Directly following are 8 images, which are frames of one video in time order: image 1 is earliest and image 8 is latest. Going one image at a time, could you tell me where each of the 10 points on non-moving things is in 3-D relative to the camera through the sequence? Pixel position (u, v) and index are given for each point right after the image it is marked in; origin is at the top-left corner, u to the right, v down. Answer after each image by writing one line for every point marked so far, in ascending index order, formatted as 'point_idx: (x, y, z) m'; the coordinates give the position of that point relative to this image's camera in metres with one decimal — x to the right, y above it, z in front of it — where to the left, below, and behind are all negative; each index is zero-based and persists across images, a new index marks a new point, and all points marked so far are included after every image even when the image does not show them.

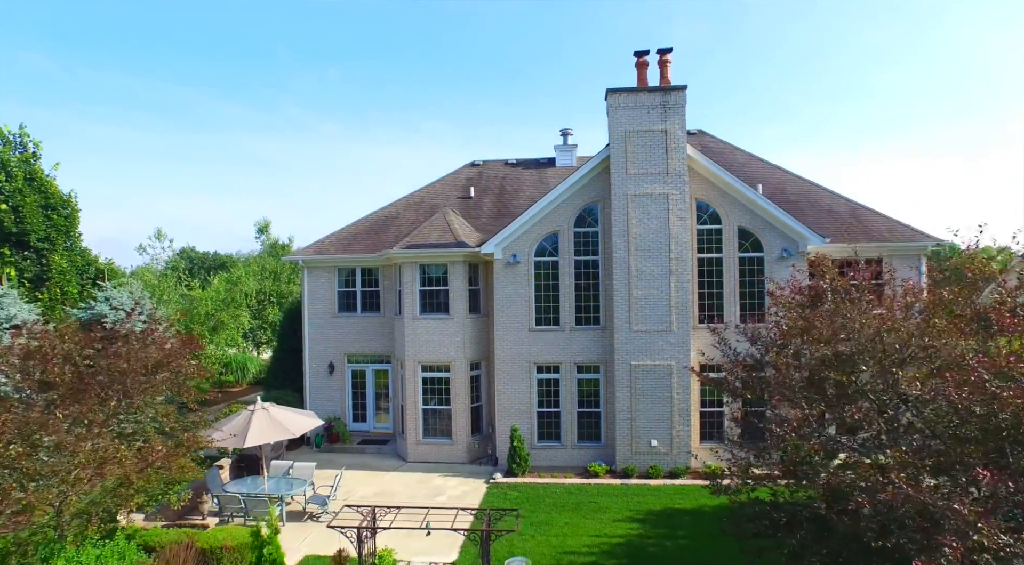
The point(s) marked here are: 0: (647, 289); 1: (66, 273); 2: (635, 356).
0: (+3.0, -0.1, +15.4) m
1: (-12.1, +0.3, +19.0) m
2: (+2.7, -1.6, +15.5) m
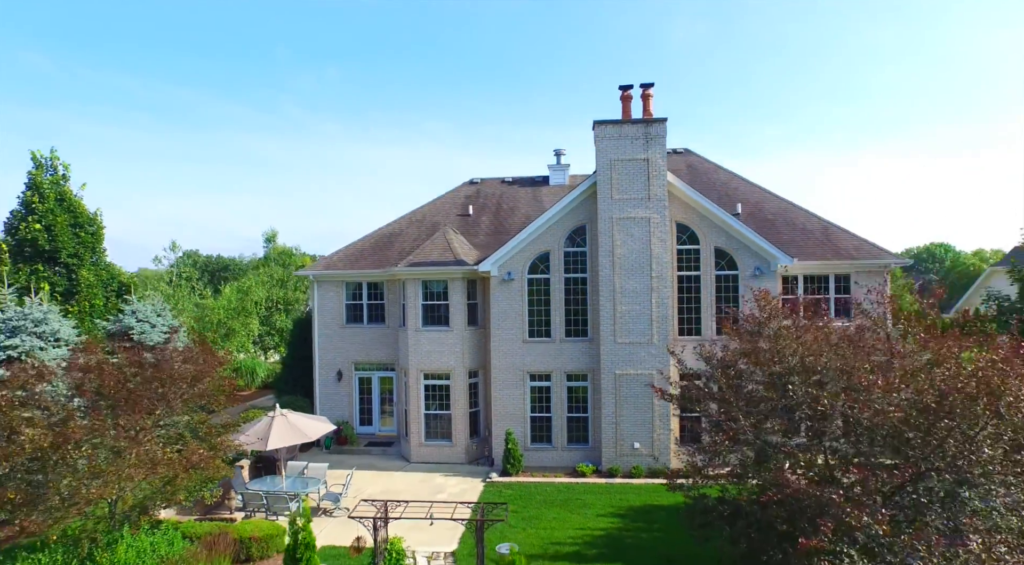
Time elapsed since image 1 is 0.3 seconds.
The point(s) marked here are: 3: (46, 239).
0: (+2.8, -0.5, +16.8) m
1: (-12.3, -0.1, +20.4) m
2: (+2.6, -2.0, +16.9) m
3: (-13.2, +1.2, +19.9) m
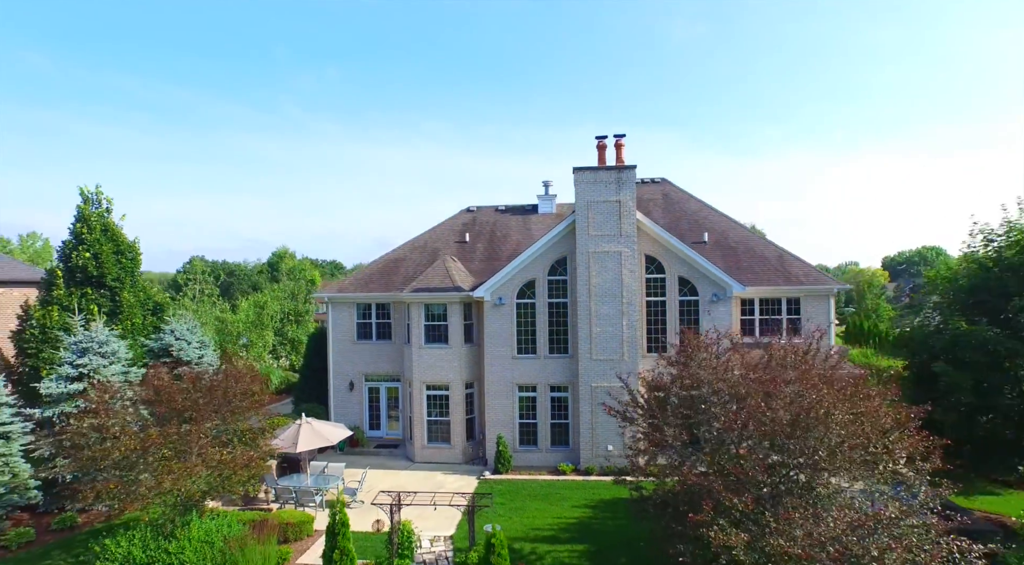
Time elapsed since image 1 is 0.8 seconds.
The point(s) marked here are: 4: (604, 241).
0: (+2.6, -1.2, +19.5) m
1: (-12.5, -0.8, +23.1) m
2: (+2.3, -2.7, +19.6) m
3: (-13.5, +0.5, +22.6) m
4: (+2.6, +1.1, +19.5) m
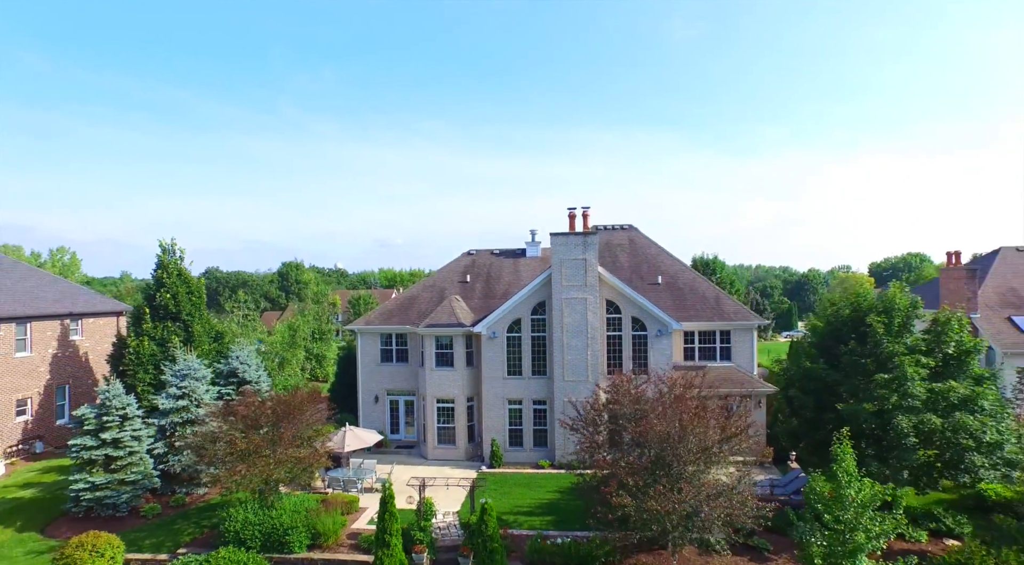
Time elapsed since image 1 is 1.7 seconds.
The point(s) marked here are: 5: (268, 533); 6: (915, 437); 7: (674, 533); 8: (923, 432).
0: (+2.2, -2.6, +25.5) m
1: (-12.9, -2.2, +29.0) m
2: (+2.0, -4.1, +25.5) m
3: (-13.8, -0.9, +28.5) m
4: (+2.2, -0.3, +25.5) m
5: (-6.3, -6.5, +18.2) m
6: (+9.7, -3.7, +16.9) m
7: (+3.6, -5.7, +15.6) m
8: (+9.9, -3.6, +17.0) m
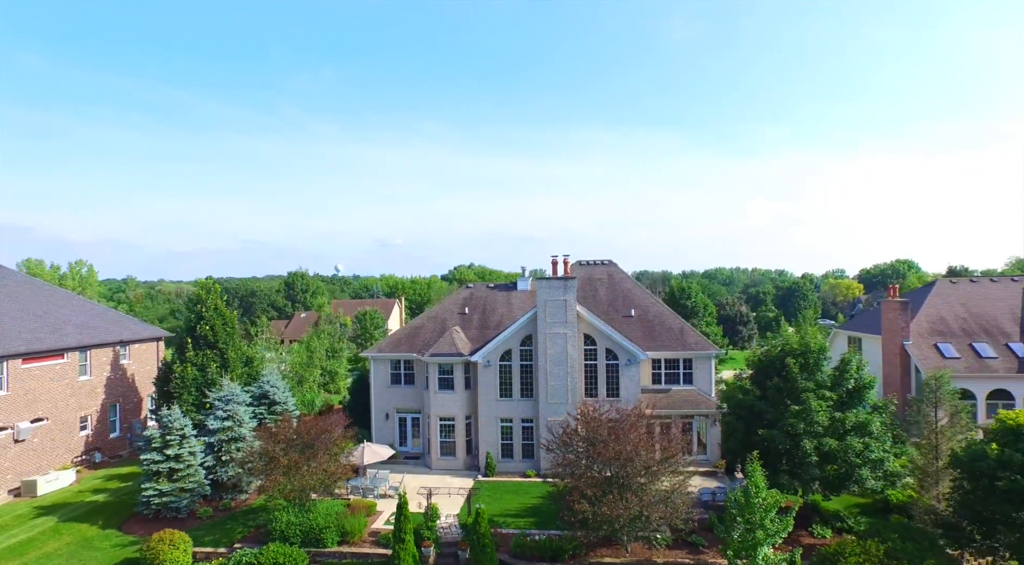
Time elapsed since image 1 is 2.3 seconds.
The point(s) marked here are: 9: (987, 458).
0: (+1.9, -4.2, +30.0) m
1: (-13.2, -3.8, +33.6) m
2: (+1.6, -5.7, +30.1) m
3: (-14.2, -2.5, +33.0) m
4: (+1.9, -1.9, +30.0) m
5: (-6.7, -8.1, +22.7) m
6: (+9.3, -5.3, +21.5) m
7: (+3.2, -7.2, +20.2) m
8: (+9.6, -5.2, +21.5) m
9: (+13.2, -4.9, +19.5) m
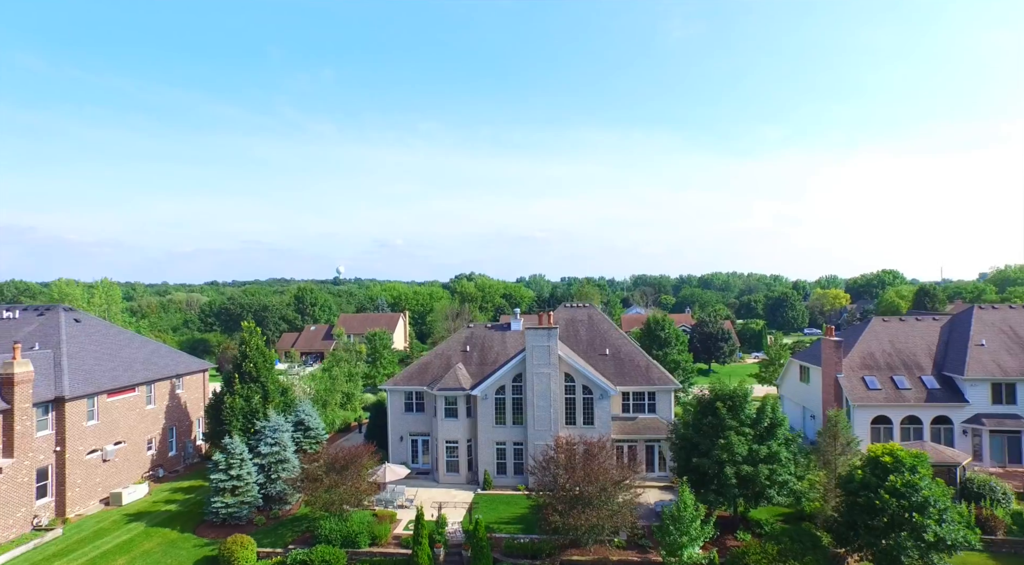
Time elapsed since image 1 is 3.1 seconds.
0: (+1.5, -6.8, +36.6) m
1: (-13.6, -6.3, +40.2) m
2: (+1.3, -8.3, +36.7) m
3: (-14.6, -5.0, +39.6) m
4: (+1.5, -4.4, +36.6) m
5: (-7.0, -10.6, +29.3) m
6: (+9.0, -7.9, +28.1) m
7: (+2.9, -9.8, +26.8) m
8: (+9.2, -7.8, +28.1) m
9: (+12.9, -7.4, +26.1) m
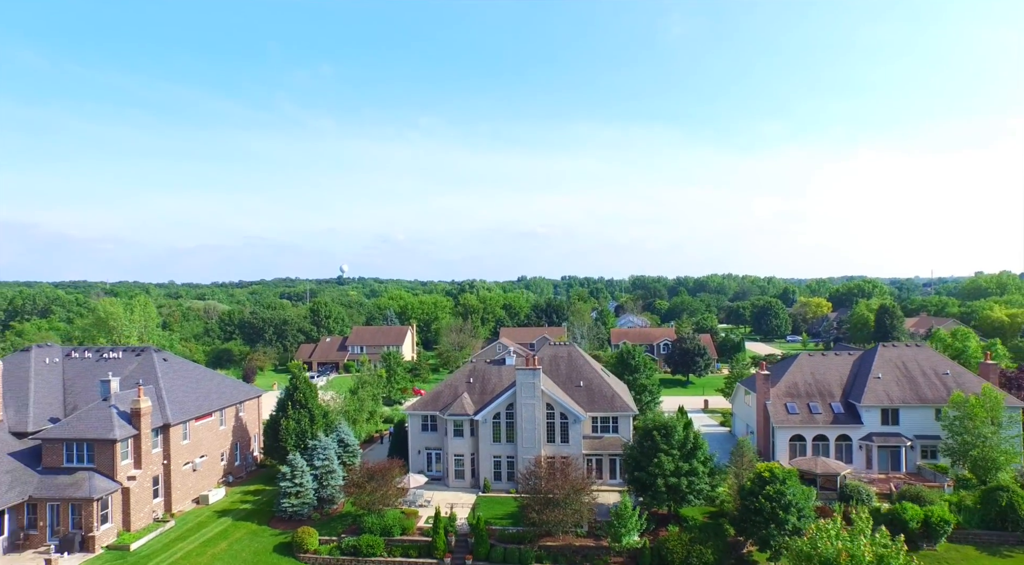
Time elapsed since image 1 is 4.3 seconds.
0: (+1.1, -10.2, +47.4) m
1: (-14.0, -9.7, +51.0) m
2: (+0.8, -11.7, +47.5) m
3: (-15.0, -8.4, +50.5) m
4: (+1.1, -7.8, +47.4) m
5: (-7.5, -14.1, +40.2) m
6: (+8.5, -11.3, +38.9) m
7: (+2.4, -13.3, +37.6) m
8: (+8.8, -11.2, +38.9) m
9: (+12.4, -10.9, +36.9) m
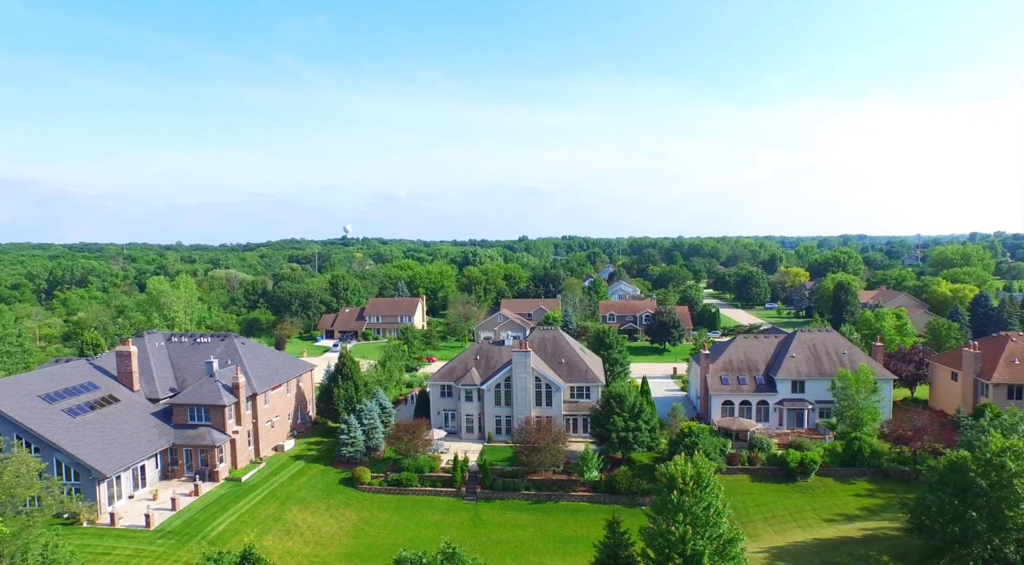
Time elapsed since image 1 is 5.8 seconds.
0: (+0.8, -10.4, +62.9) m
1: (-14.3, -9.8, +66.4) m
2: (+0.6, -11.9, +63.0) m
3: (-15.2, -8.4, +65.8) m
4: (+0.8, -8.1, +62.7) m
5: (-7.7, -14.8, +55.9) m
6: (+8.2, -12.1, +54.4) m
7: (+2.1, -14.1, +53.2) m
8: (+8.5, -12.0, +54.4) m
9: (+12.1, -11.8, +52.4) m
